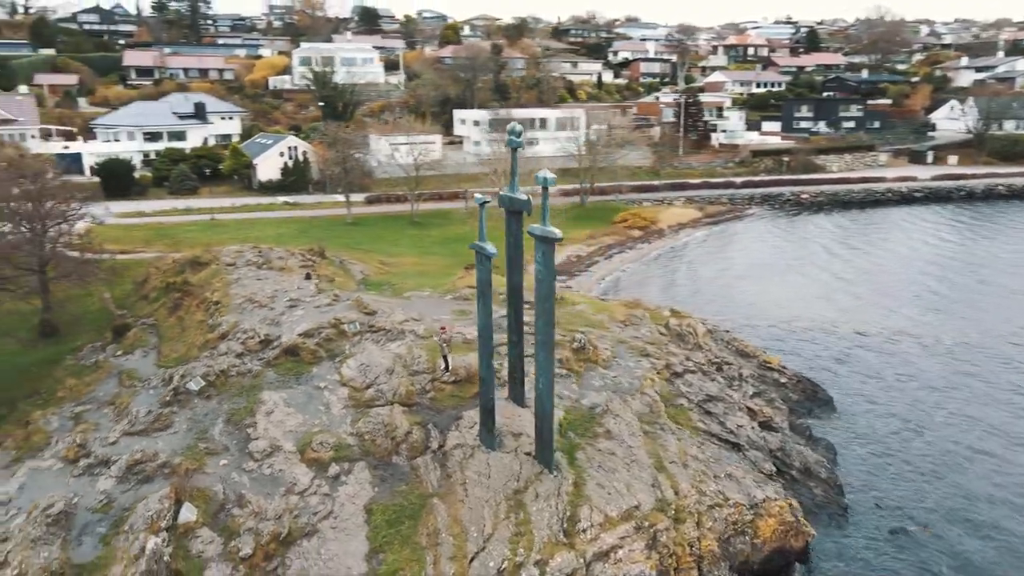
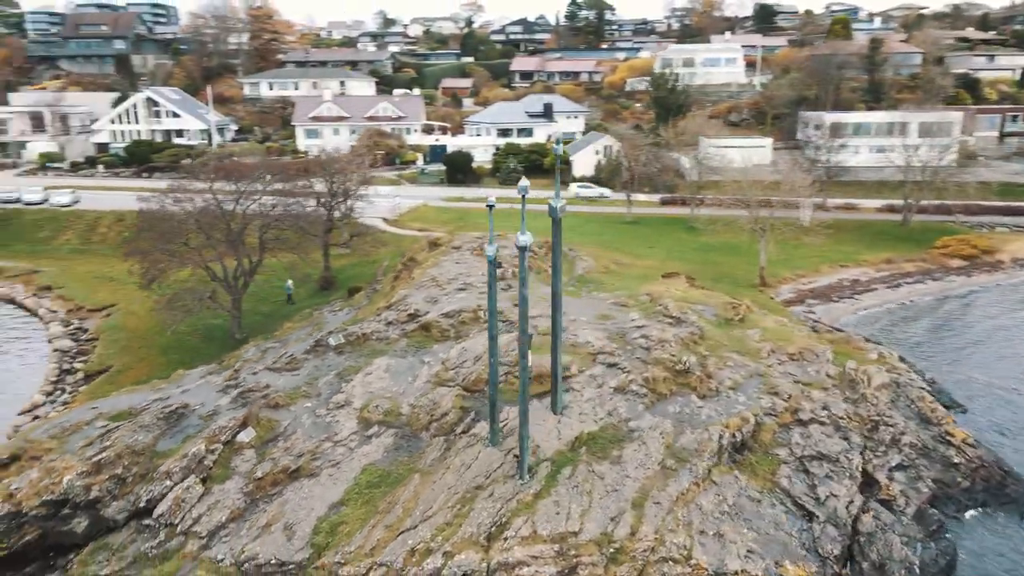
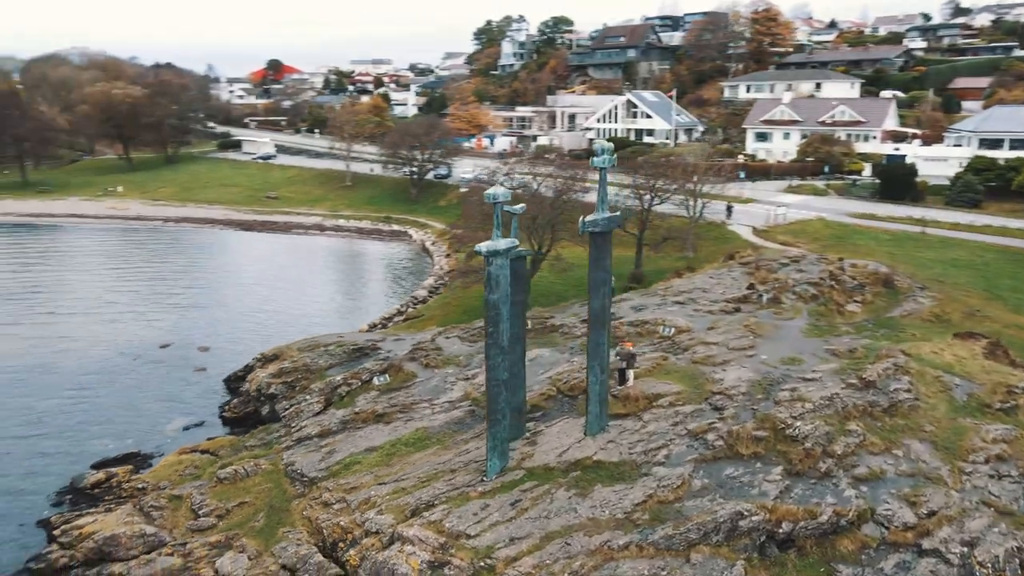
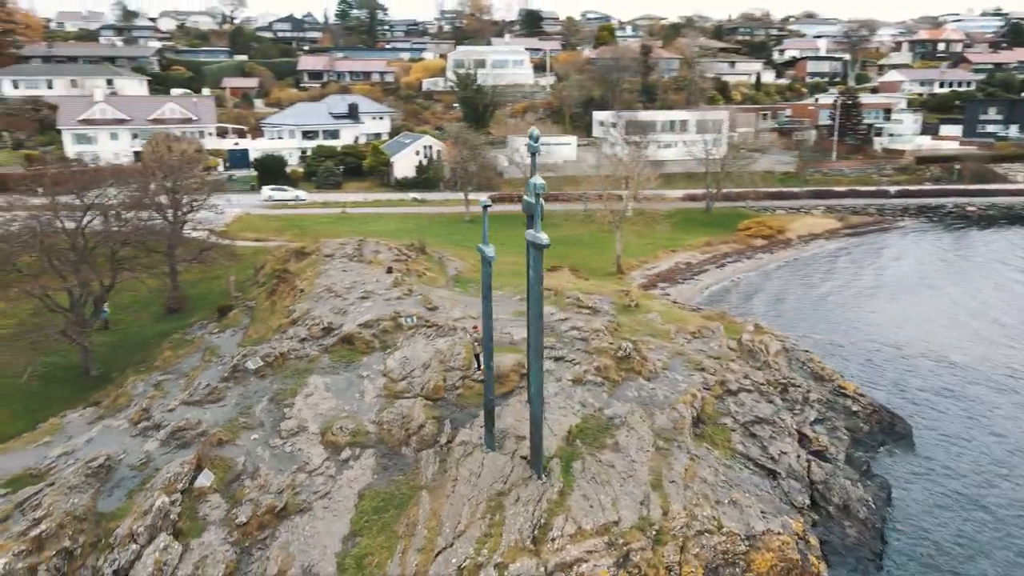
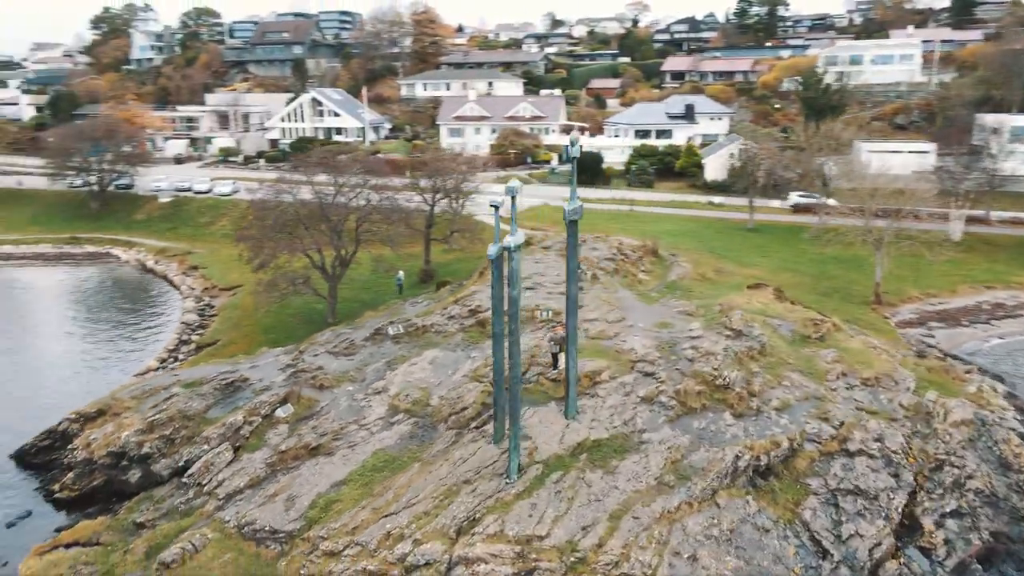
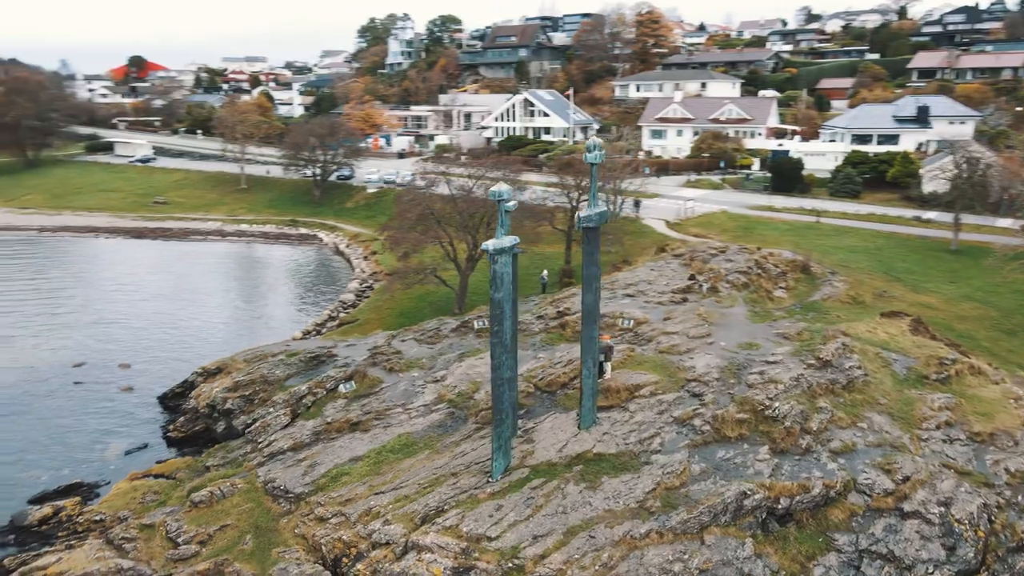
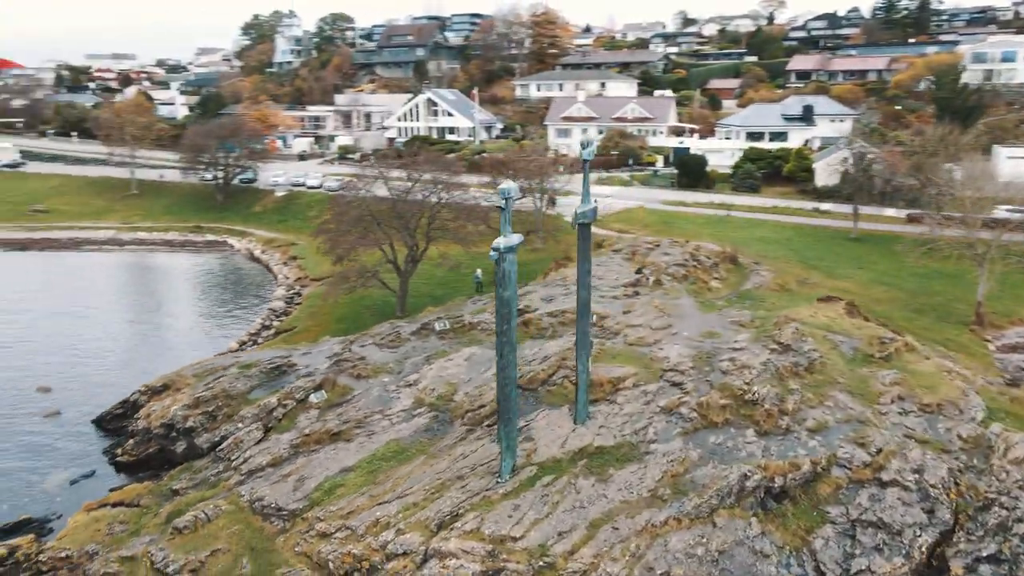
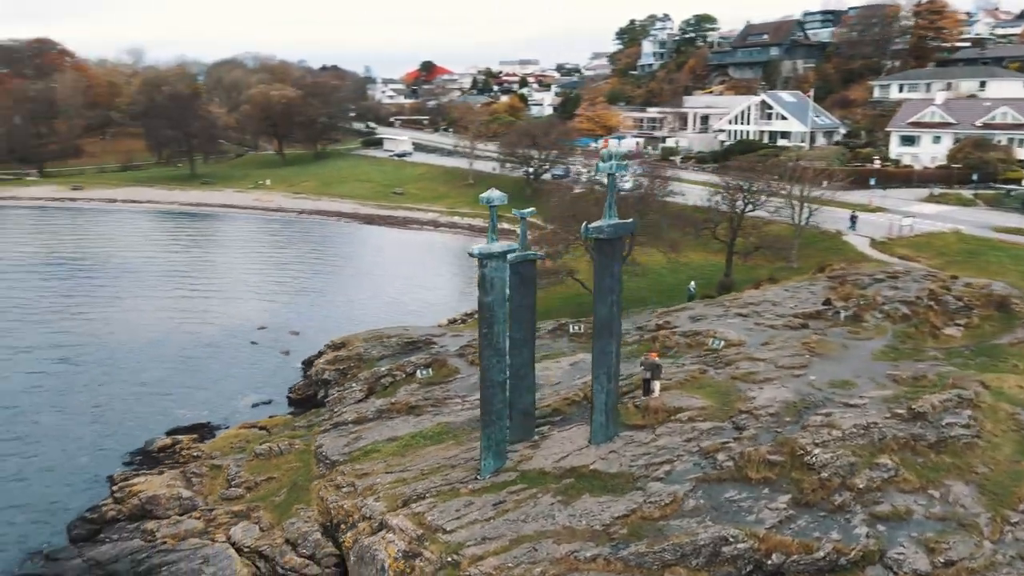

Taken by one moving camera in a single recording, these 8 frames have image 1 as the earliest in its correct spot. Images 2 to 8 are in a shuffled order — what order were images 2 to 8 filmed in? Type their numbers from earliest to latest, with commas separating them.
4, 2, 5, 7, 6, 3, 8
